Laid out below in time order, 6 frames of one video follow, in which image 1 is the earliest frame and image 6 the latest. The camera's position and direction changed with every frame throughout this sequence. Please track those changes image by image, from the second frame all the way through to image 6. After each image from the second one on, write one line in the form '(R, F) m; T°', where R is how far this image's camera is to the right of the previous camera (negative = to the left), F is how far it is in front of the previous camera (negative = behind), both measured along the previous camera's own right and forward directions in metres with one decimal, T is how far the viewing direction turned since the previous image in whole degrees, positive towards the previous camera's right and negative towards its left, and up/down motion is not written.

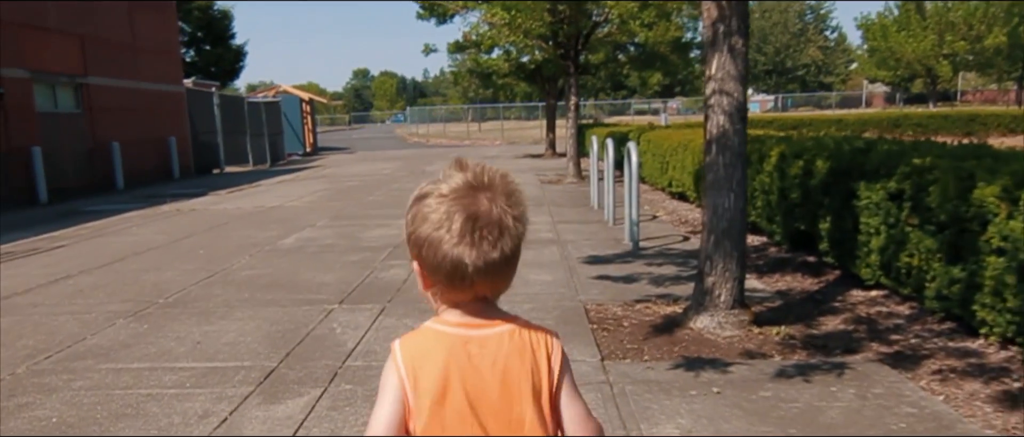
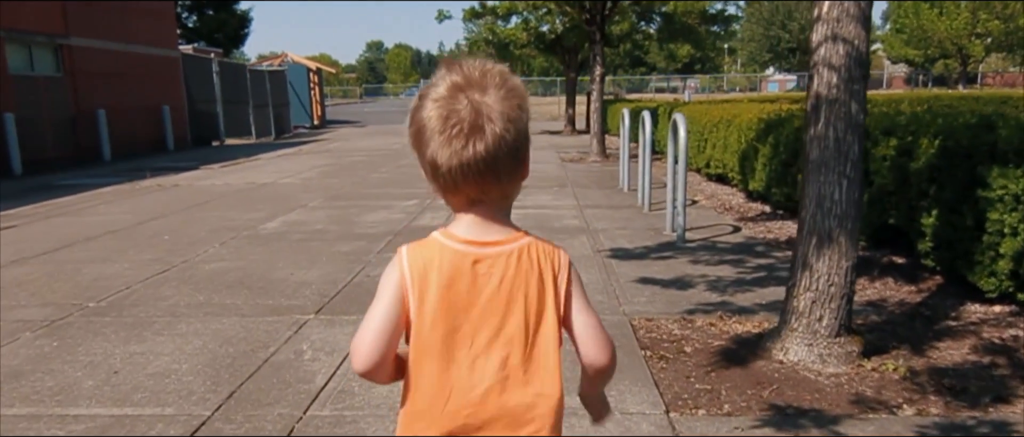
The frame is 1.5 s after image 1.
(-0.1, +1.5) m; -1°
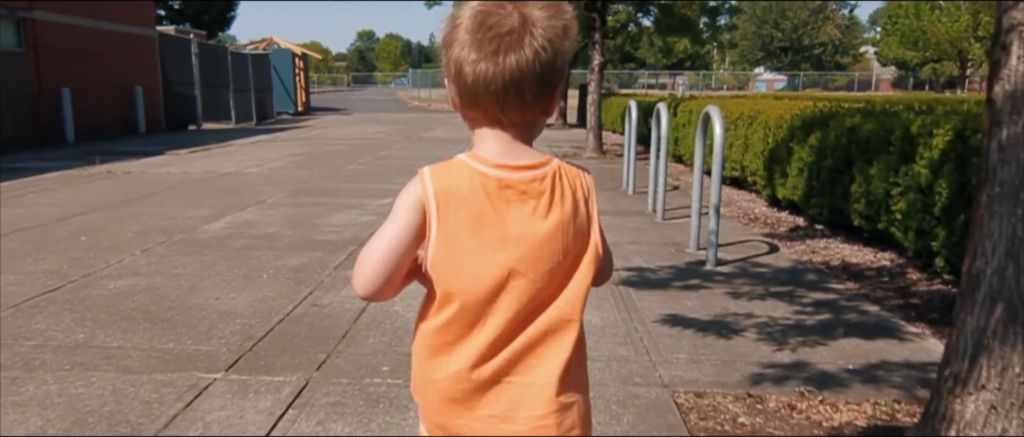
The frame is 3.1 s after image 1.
(0.0, +1.5) m; +1°
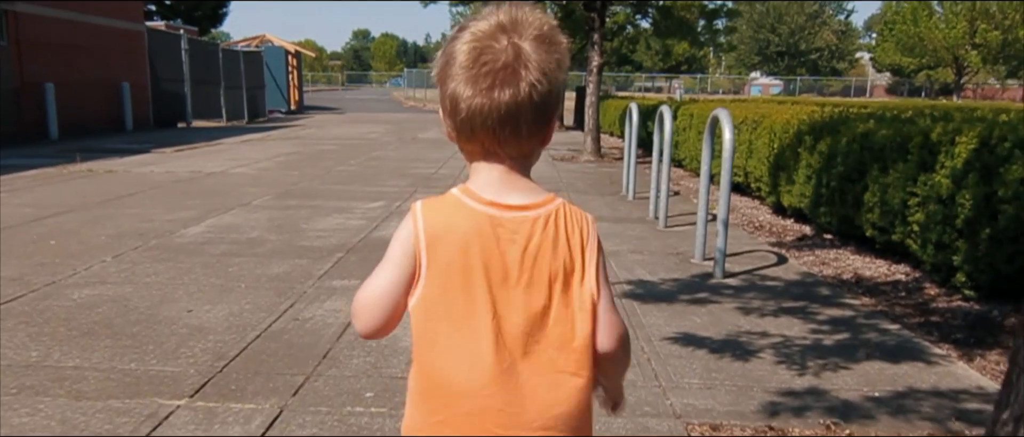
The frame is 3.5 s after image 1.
(0.0, +0.4) m; +1°
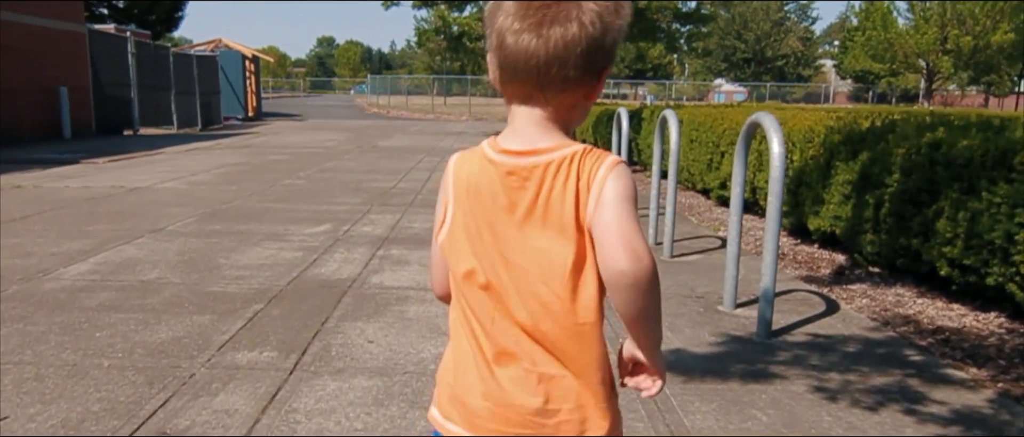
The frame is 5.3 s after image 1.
(-0.1, +1.5) m; +3°
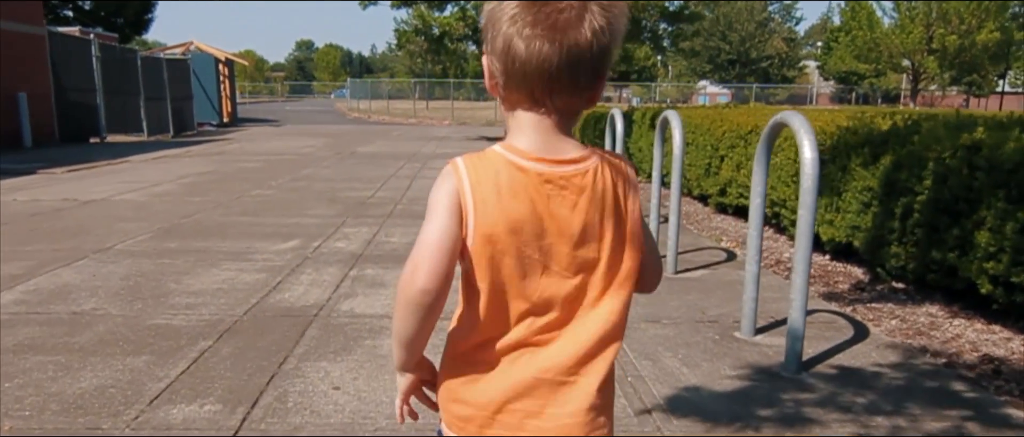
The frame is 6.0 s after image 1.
(0.0, +0.6) m; +1°
